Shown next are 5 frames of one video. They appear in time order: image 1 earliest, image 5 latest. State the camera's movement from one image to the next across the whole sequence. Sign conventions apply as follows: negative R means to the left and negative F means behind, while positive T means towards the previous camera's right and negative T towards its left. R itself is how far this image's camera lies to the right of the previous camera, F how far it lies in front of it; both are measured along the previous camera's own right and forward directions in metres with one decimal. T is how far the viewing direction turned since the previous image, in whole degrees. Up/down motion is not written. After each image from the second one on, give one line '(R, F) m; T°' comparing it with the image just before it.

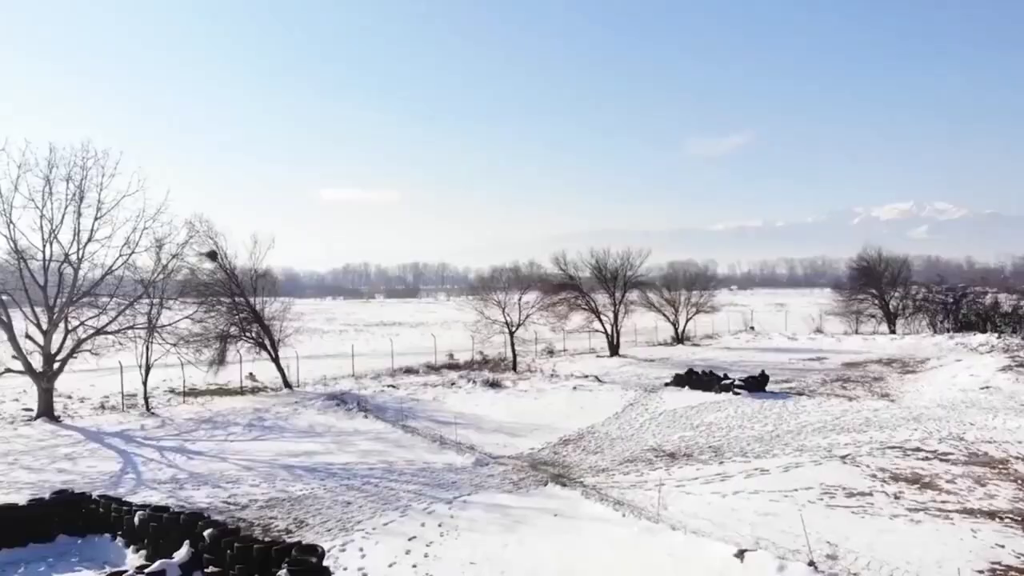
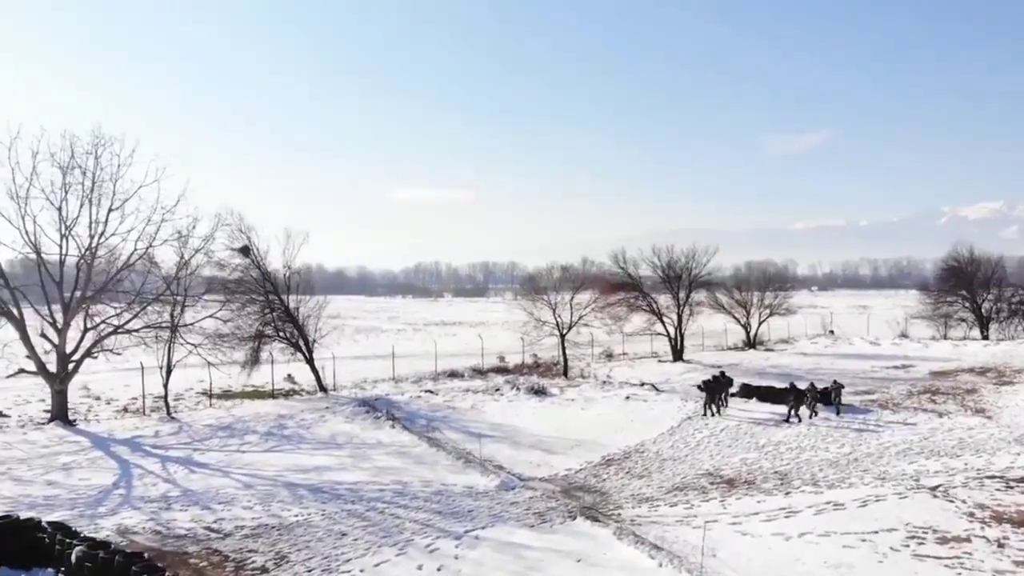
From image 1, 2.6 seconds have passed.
(+0.5, +1.7) m; -5°
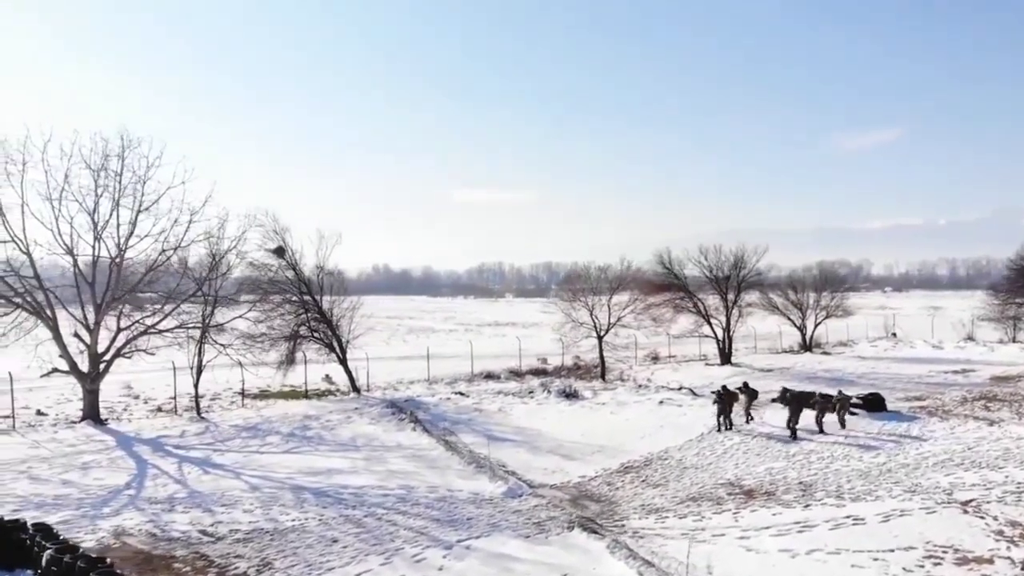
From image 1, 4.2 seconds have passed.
(+0.8, +0.4) m; -4°
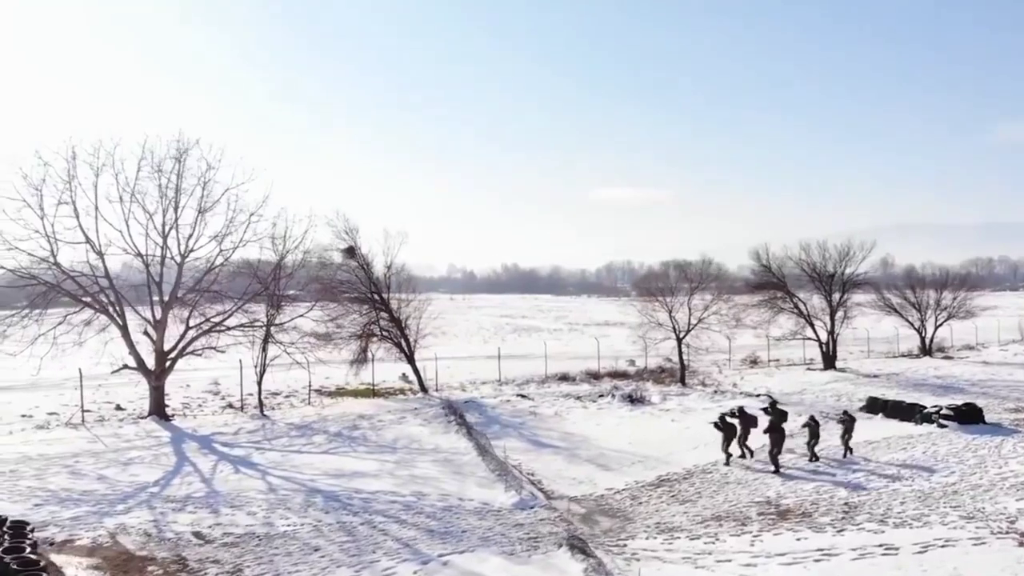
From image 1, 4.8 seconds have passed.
(+1.6, +0.8) m; -9°
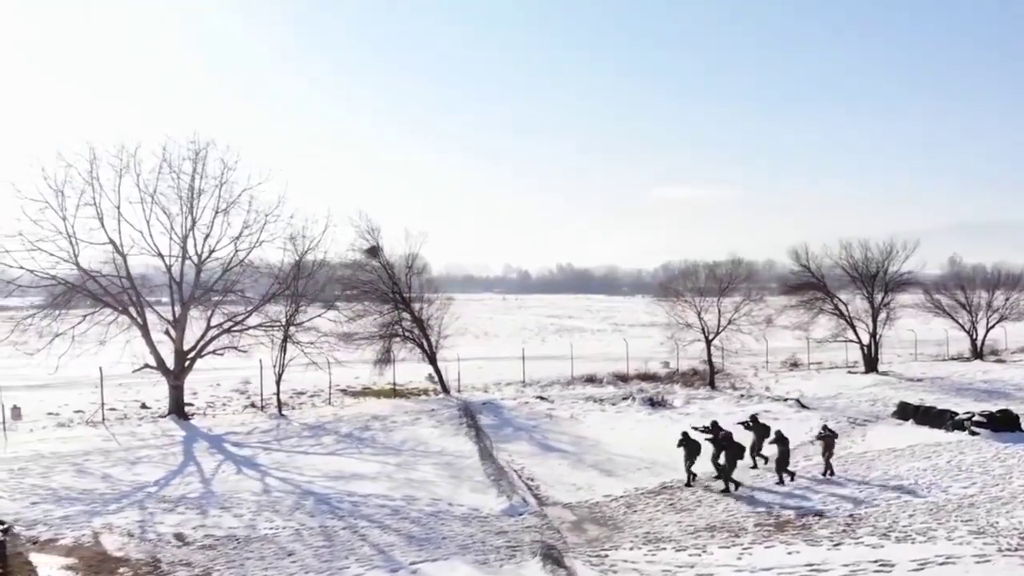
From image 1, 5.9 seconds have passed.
(+0.9, +0.3) m; -4°
